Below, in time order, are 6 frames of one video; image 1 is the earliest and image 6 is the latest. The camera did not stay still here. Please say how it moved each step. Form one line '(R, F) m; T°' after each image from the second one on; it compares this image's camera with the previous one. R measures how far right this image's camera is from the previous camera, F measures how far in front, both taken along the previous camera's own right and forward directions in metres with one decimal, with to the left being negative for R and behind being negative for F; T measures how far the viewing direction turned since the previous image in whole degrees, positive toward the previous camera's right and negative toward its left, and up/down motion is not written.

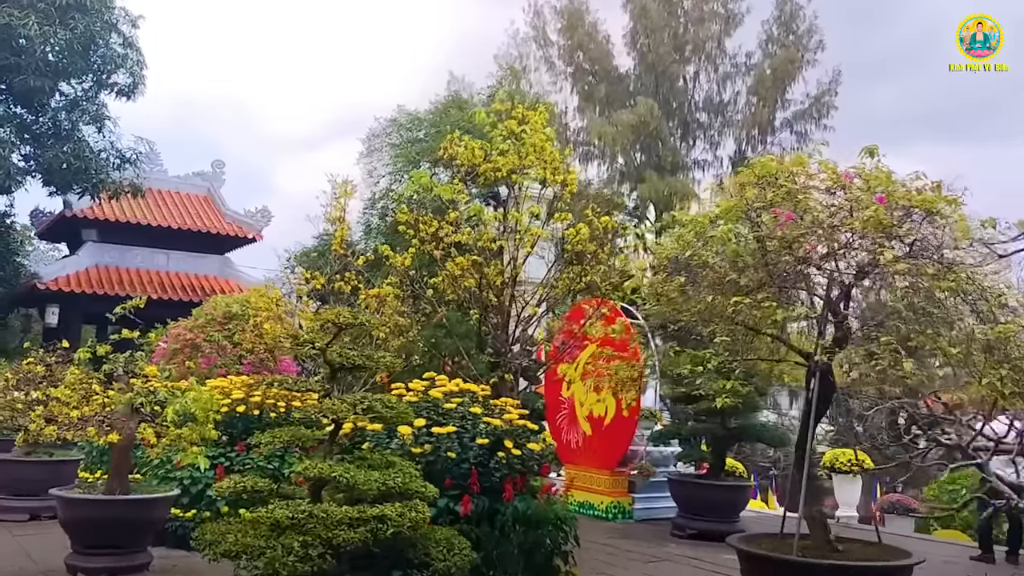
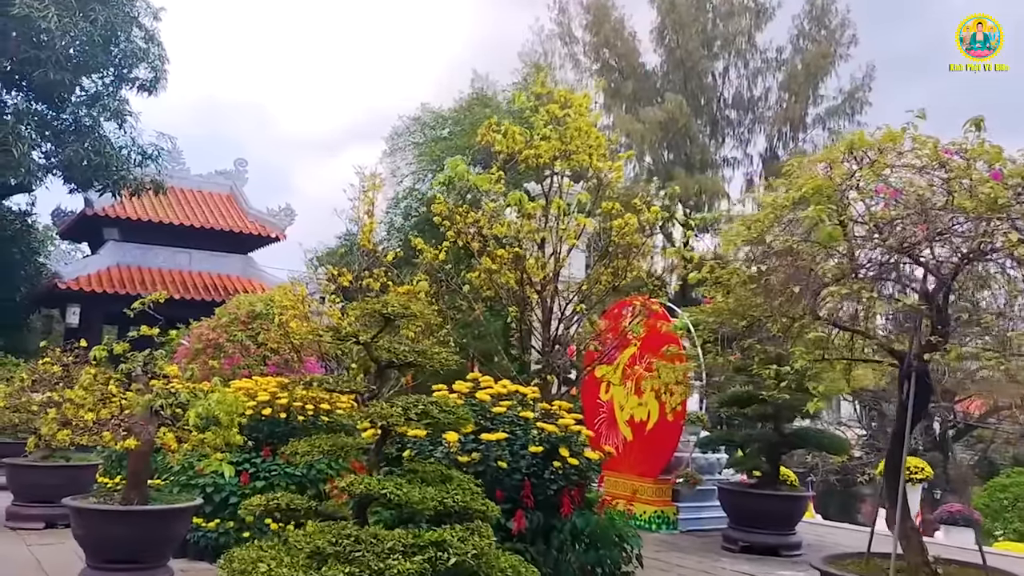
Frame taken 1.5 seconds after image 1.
(-0.2, +0.5) m; -1°
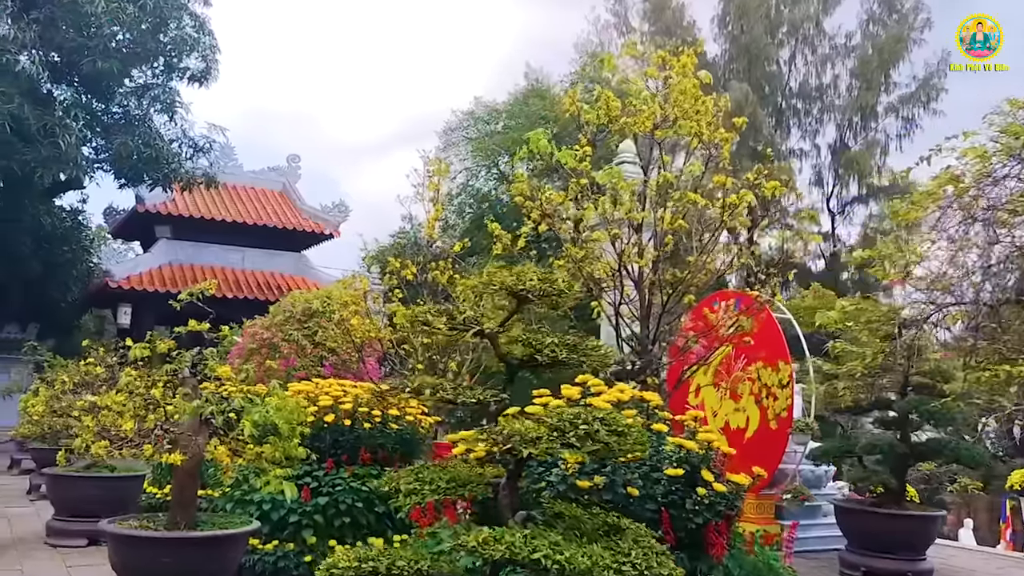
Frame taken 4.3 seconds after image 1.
(-0.3, +0.8) m; -3°
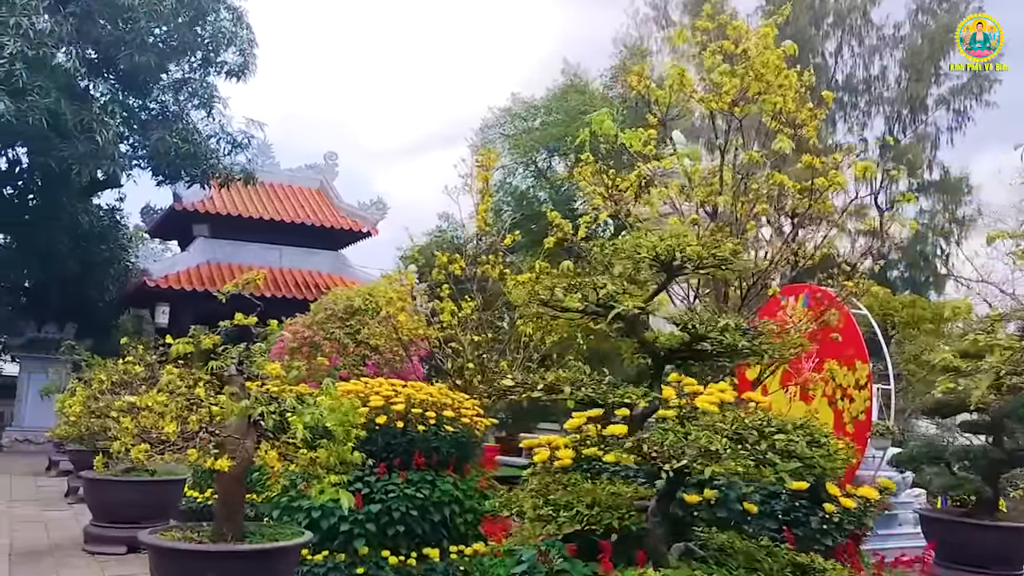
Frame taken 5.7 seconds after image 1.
(-0.2, +0.4) m; -2°
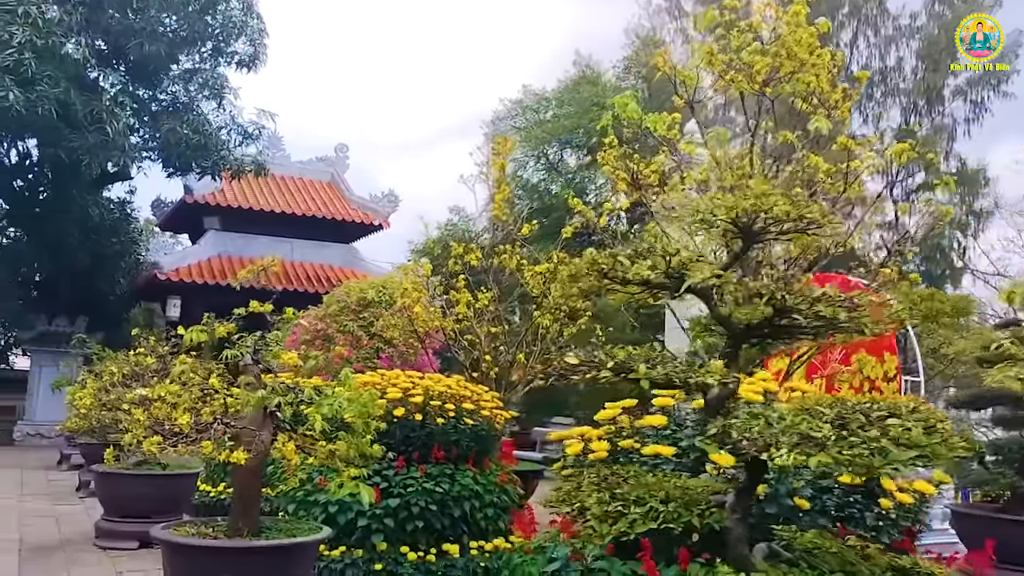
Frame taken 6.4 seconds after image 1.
(-0.1, +0.2) m; -1°
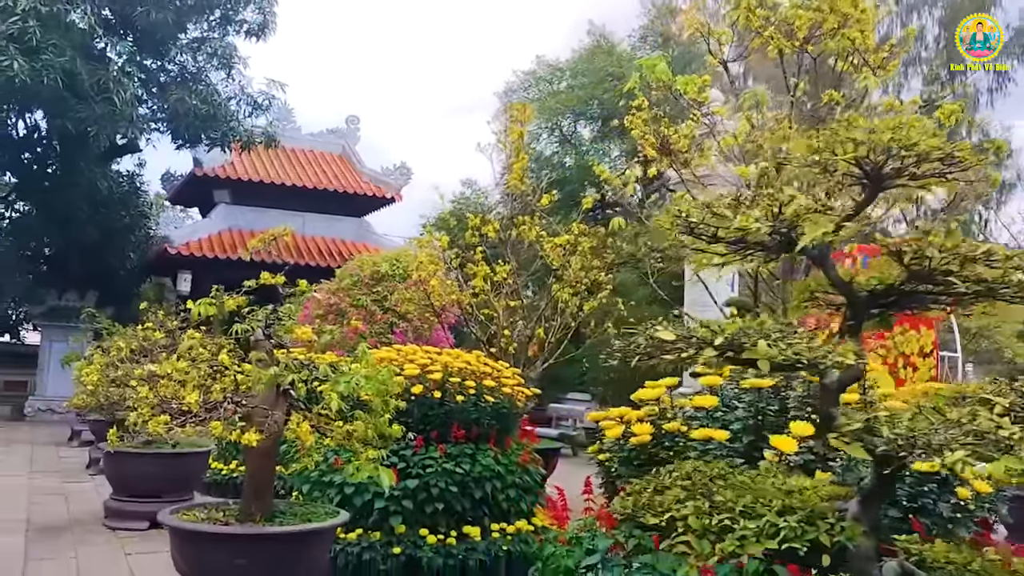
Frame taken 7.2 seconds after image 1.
(-0.1, +0.3) m; -1°
